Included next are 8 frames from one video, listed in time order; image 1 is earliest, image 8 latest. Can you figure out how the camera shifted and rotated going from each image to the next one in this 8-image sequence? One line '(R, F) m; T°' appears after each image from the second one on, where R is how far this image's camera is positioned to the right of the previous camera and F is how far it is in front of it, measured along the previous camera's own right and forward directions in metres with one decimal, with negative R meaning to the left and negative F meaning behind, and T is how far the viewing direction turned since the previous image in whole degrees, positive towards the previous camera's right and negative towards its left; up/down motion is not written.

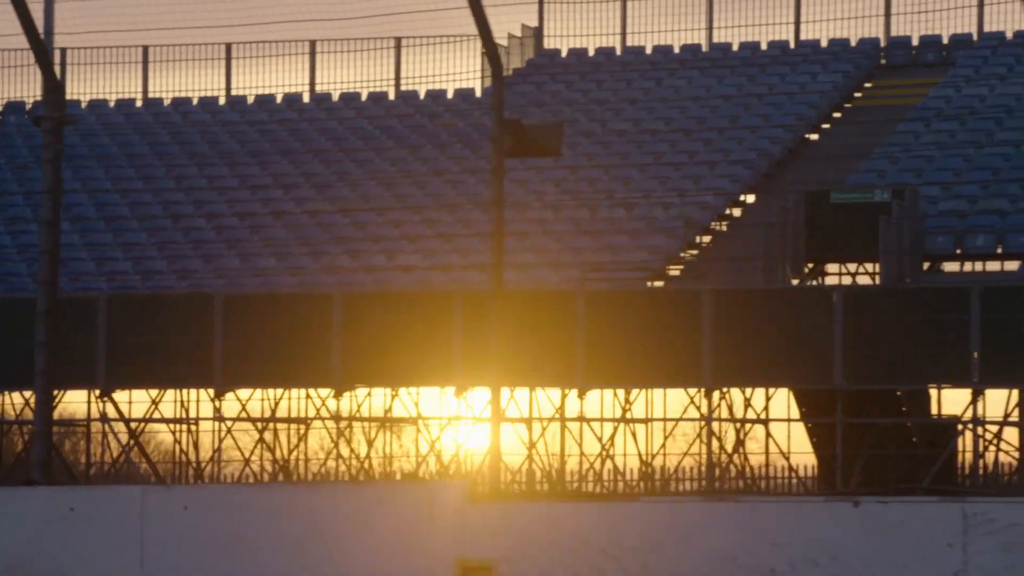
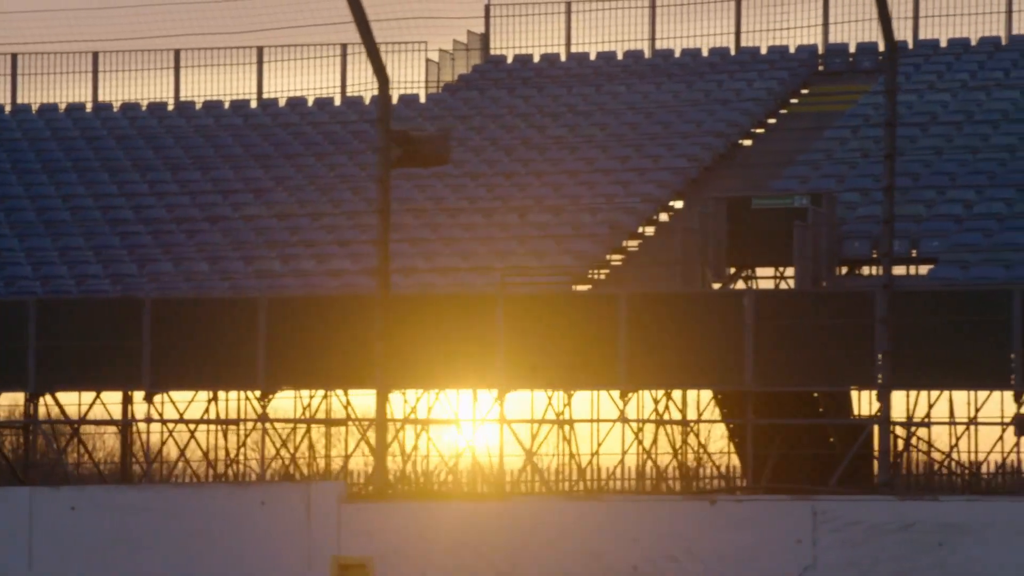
(+1.5, -0.3) m; 0°
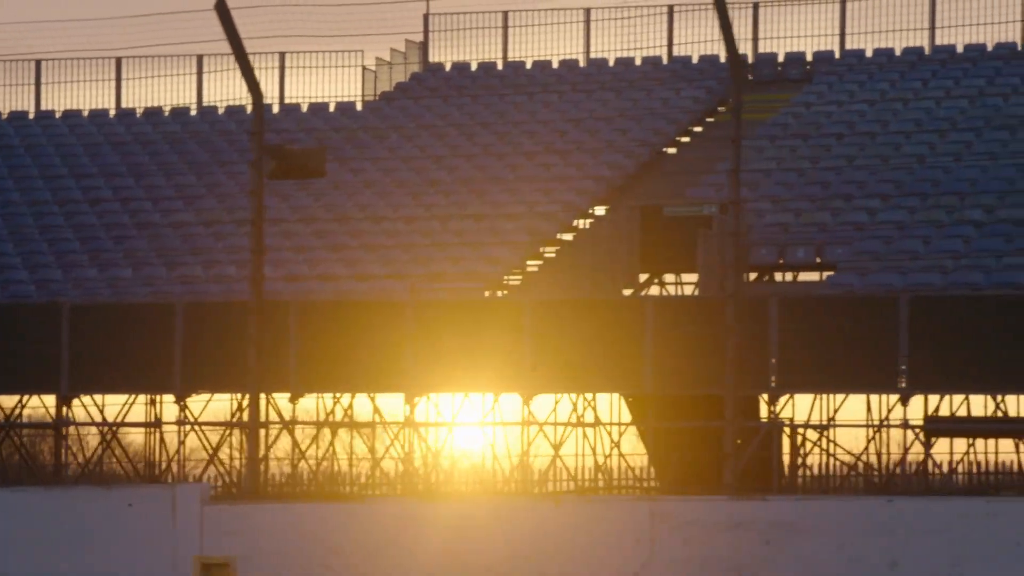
(+1.8, -0.3) m; 0°
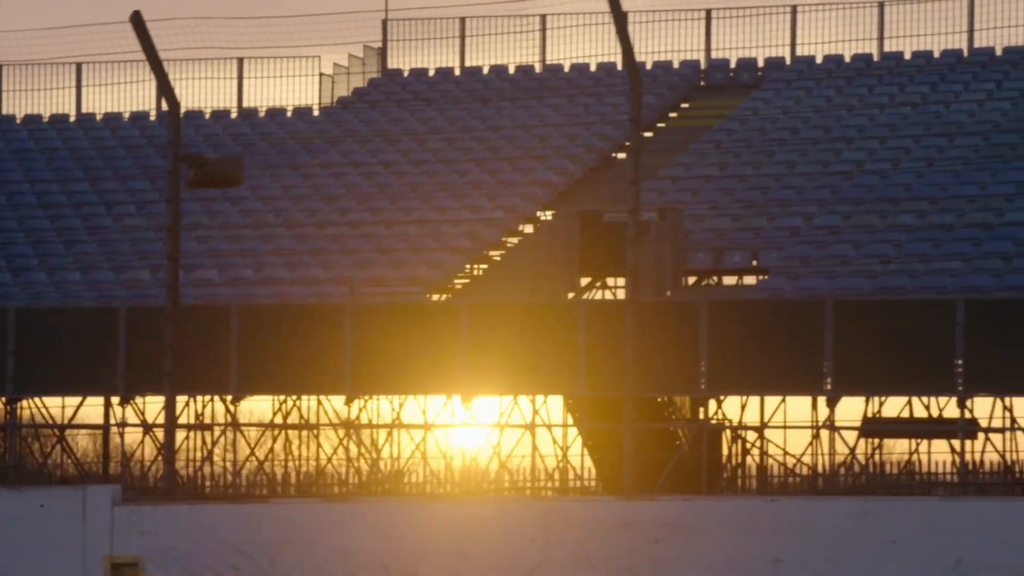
(+1.3, -0.2) m; 0°
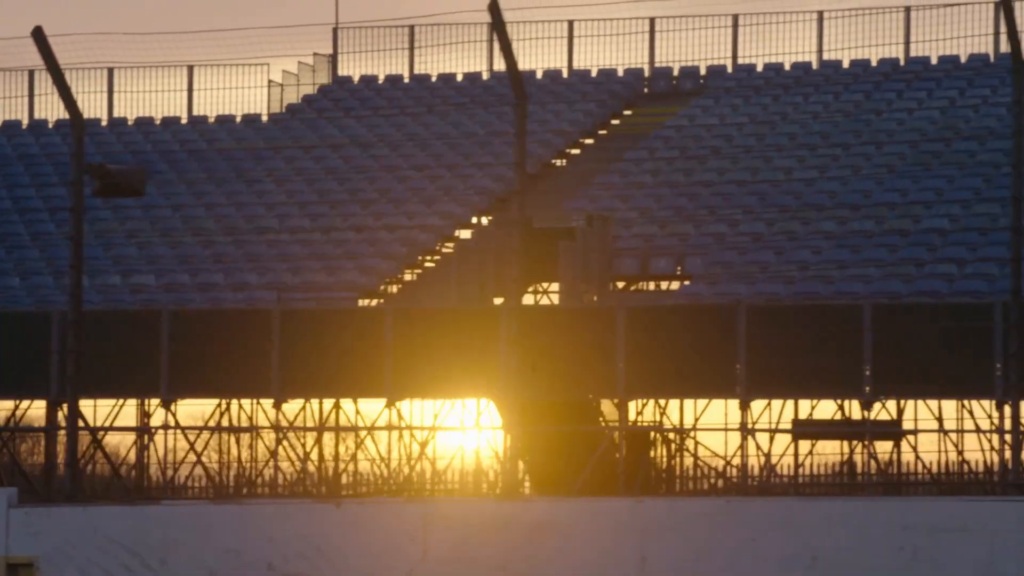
(+1.6, -0.3) m; 0°
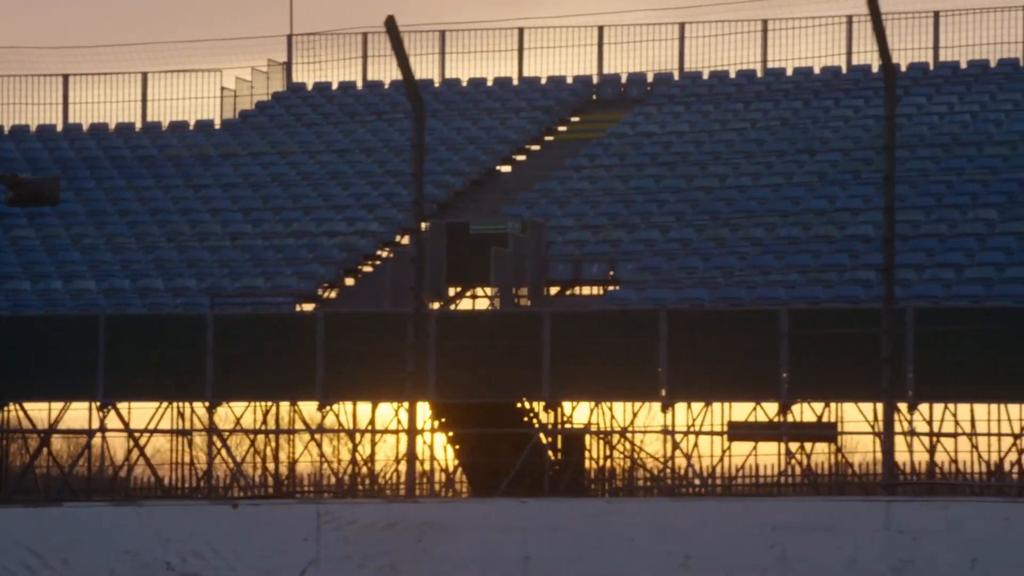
(+1.5, -0.3) m; 0°
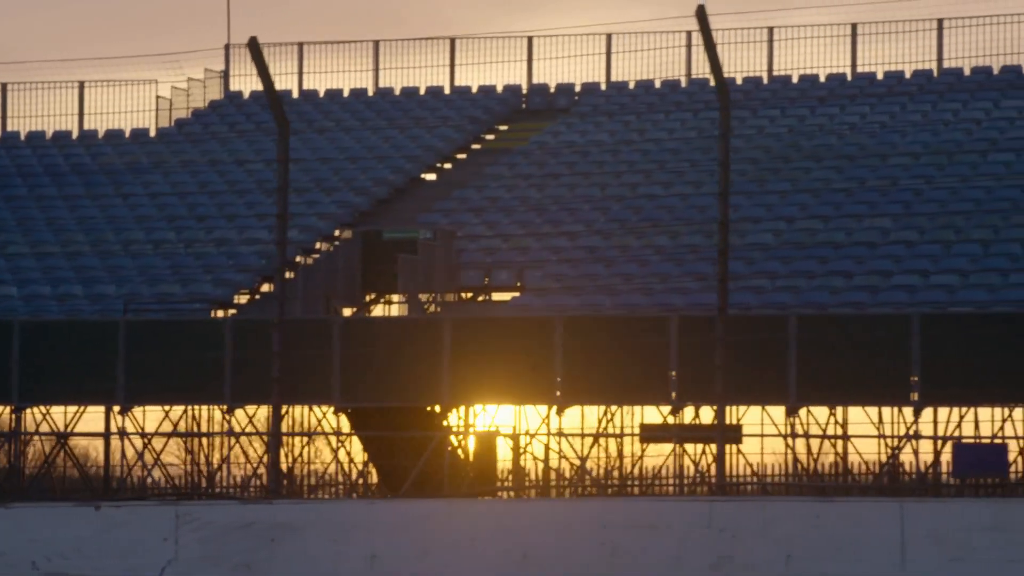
(+2.1, -0.4) m; 0°
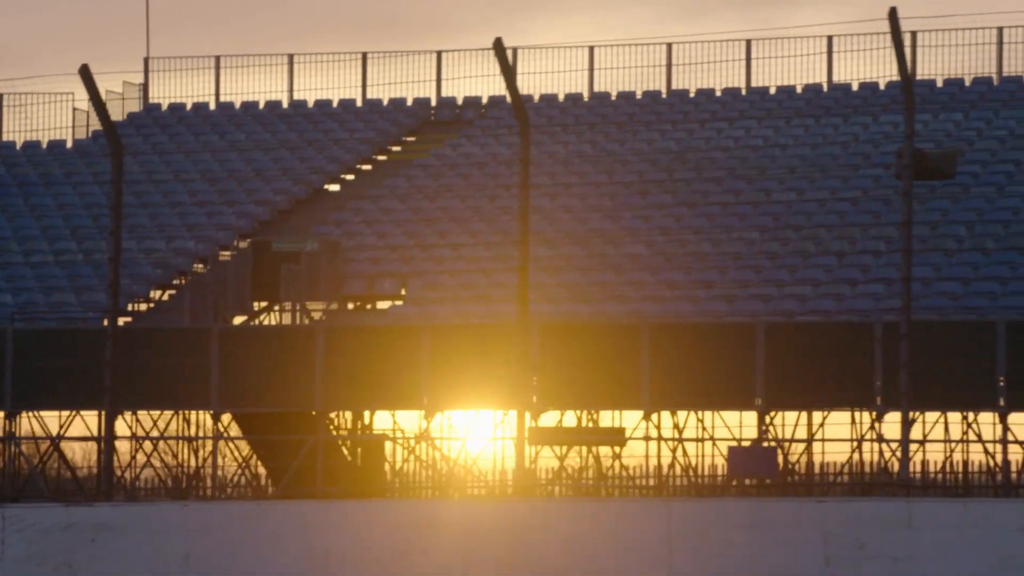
(+2.8, -0.5) m; 0°
